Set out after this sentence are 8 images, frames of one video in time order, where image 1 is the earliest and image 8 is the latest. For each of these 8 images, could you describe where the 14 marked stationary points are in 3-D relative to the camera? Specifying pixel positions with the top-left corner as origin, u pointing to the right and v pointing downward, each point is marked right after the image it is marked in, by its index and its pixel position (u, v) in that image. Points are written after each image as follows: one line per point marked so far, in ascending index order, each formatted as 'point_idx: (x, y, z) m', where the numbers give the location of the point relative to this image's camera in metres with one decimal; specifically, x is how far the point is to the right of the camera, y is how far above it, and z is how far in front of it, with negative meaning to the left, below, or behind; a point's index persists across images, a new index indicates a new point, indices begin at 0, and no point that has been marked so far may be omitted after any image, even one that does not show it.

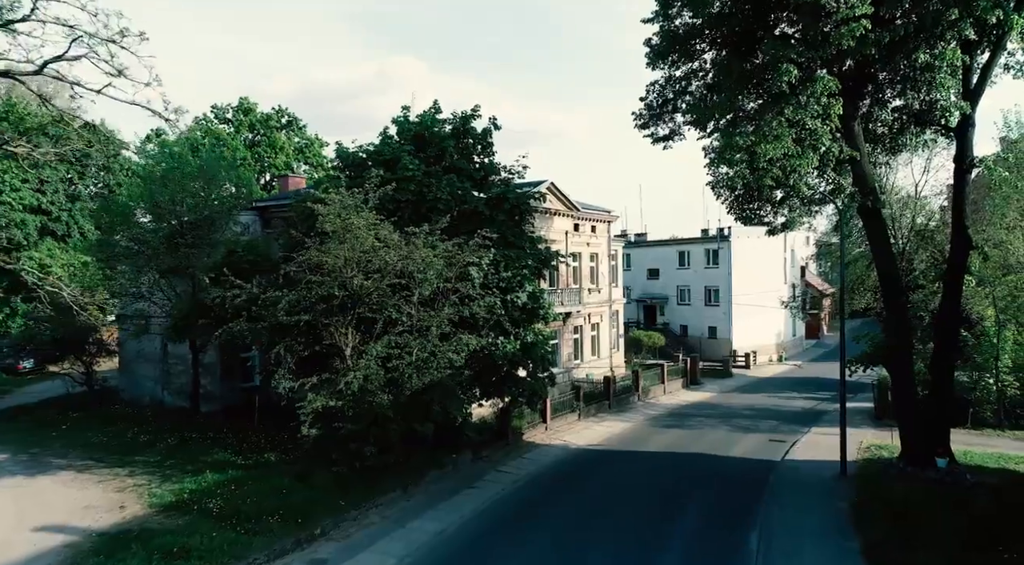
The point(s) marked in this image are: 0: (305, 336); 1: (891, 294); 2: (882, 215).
0: (-4.3, -1.1, +15.7) m
1: (+9.3, -0.3, +18.7) m
2: (+9.2, +1.7, +18.8) m
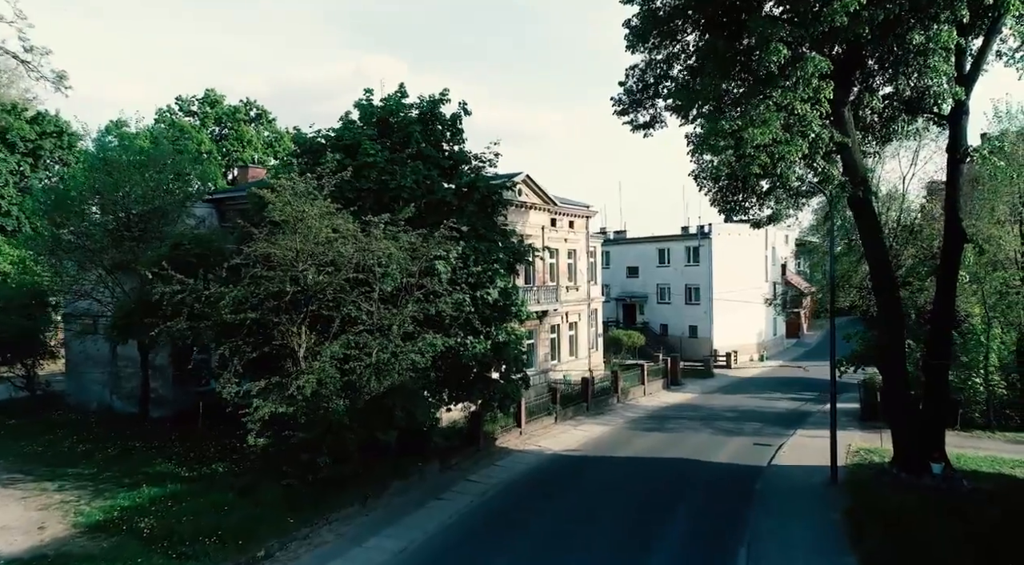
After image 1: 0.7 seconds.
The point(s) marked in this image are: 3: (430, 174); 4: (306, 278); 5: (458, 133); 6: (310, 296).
0: (-4.9, -1.0, +14.4) m
1: (+8.6, -0.2, +17.7) m
2: (+8.5, +1.8, +17.9) m
3: (-1.8, +2.5, +17.1) m
4: (-3.8, +0.1, +13.9) m
5: (-1.4, +3.8, +19.2) m
6: (-3.7, -0.3, +14.1) m
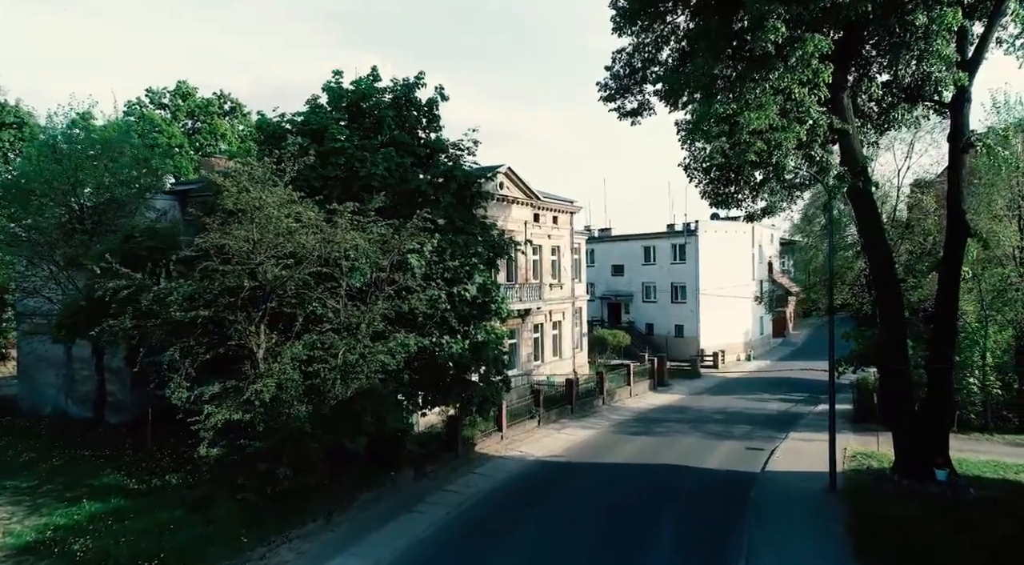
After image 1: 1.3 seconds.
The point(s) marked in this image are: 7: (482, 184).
0: (-5.3, -0.9, +13.2) m
1: (+8.2, -0.1, +16.8) m
2: (+8.0, +1.9, +16.9) m
3: (-2.3, +2.6, +15.9) m
4: (-4.1, +0.2, +12.7) m
5: (-1.8, +3.9, +18.1) m
6: (-4.1, -0.2, +12.9) m
7: (-0.7, +2.3, +17.9) m
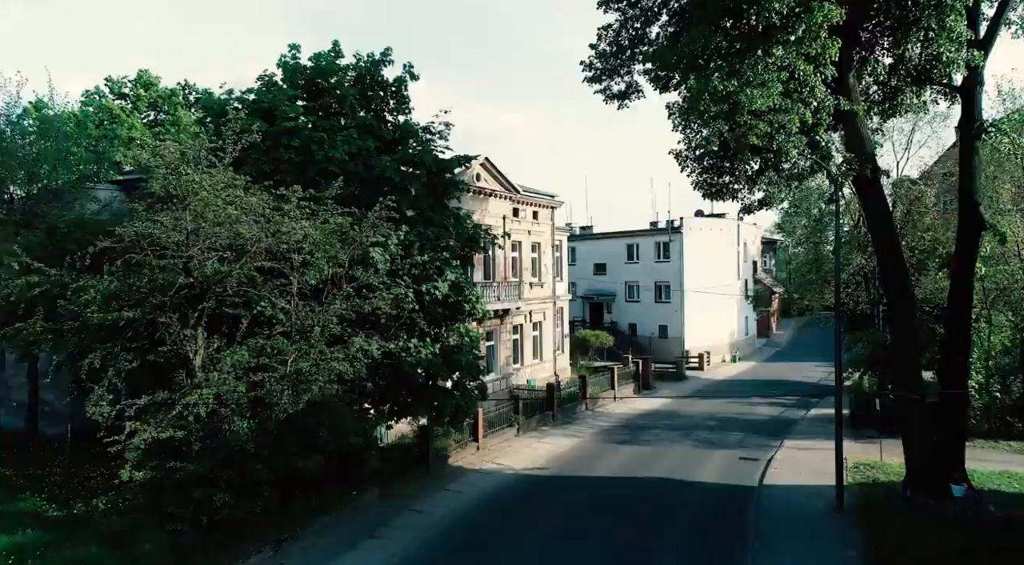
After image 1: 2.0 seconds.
0: (-5.6, -0.9, +11.4) m
1: (+7.7, 0.0, +15.4) m
2: (+7.6, +2.0, +15.5) m
3: (-2.7, +2.6, +14.3) m
4: (-4.5, +0.2, +11.0) m
5: (-2.4, +3.9, +16.4) m
6: (-4.5, -0.1, +11.2) m
7: (-1.2, +2.4, +16.3) m
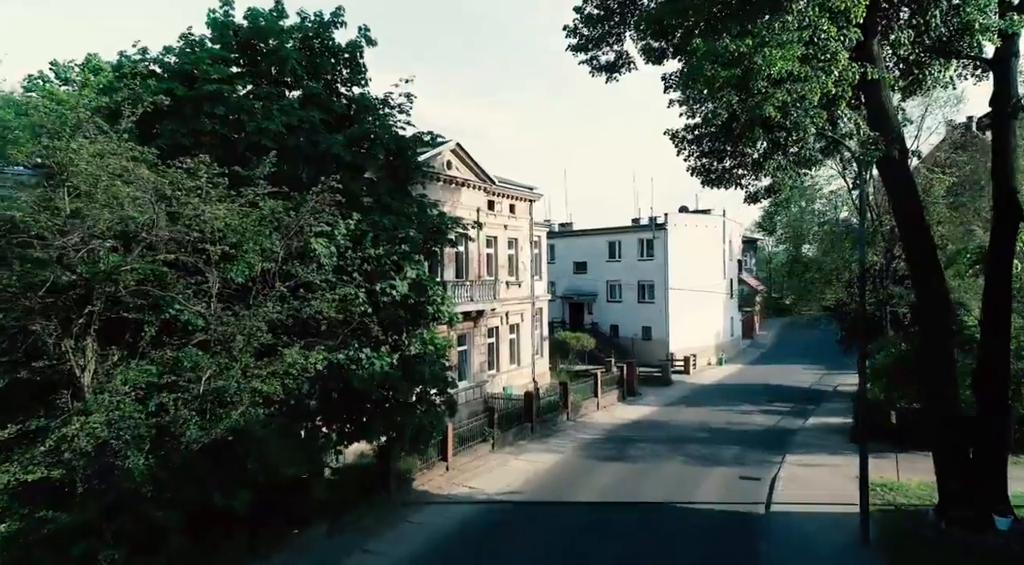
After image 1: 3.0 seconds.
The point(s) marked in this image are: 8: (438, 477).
0: (-6.0, -0.9, +9.0) m
1: (+7.2, 0.0, +13.4) m
2: (+7.1, +2.0, +13.5) m
3: (-3.2, +2.6, +12.0) m
4: (-4.9, +0.2, +8.7) m
5: (-2.9, +4.0, +14.1) m
6: (-4.8, -0.1, +8.9) m
7: (-1.7, +2.4, +14.0) m
8: (-1.6, -4.3, +16.8) m
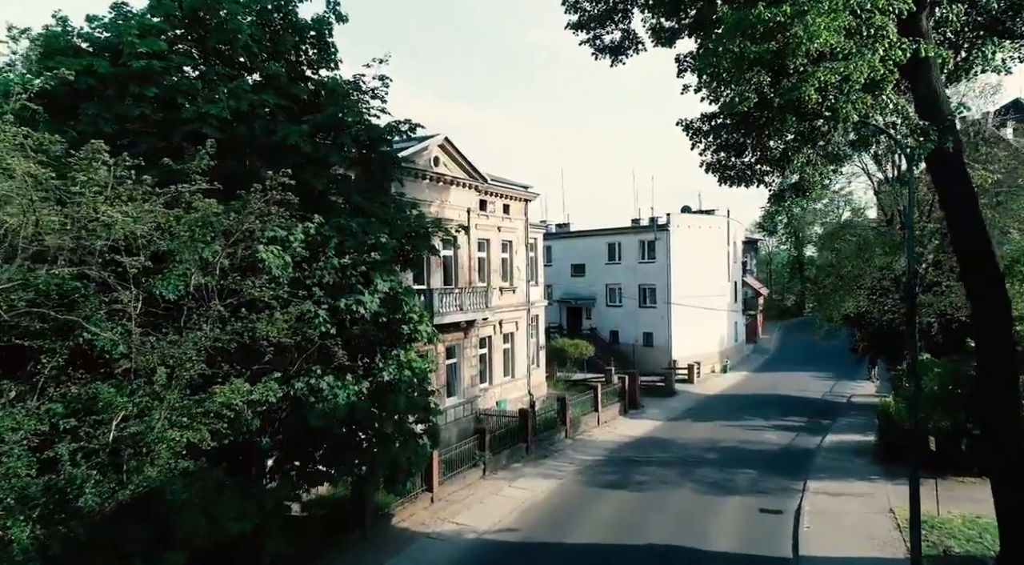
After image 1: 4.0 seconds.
0: (-6.1, -1.0, +7.2) m
1: (+7.1, -0.2, +11.6) m
2: (+6.9, +1.8, +11.7) m
3: (-3.3, +2.5, +10.1) m
4: (-5.0, 0.0, +6.8) m
5: (-3.0, +3.8, +12.3) m
6: (-5.0, -0.3, +7.0) m
7: (-1.9, +2.2, +12.2) m
8: (-1.8, -4.5, +14.9) m
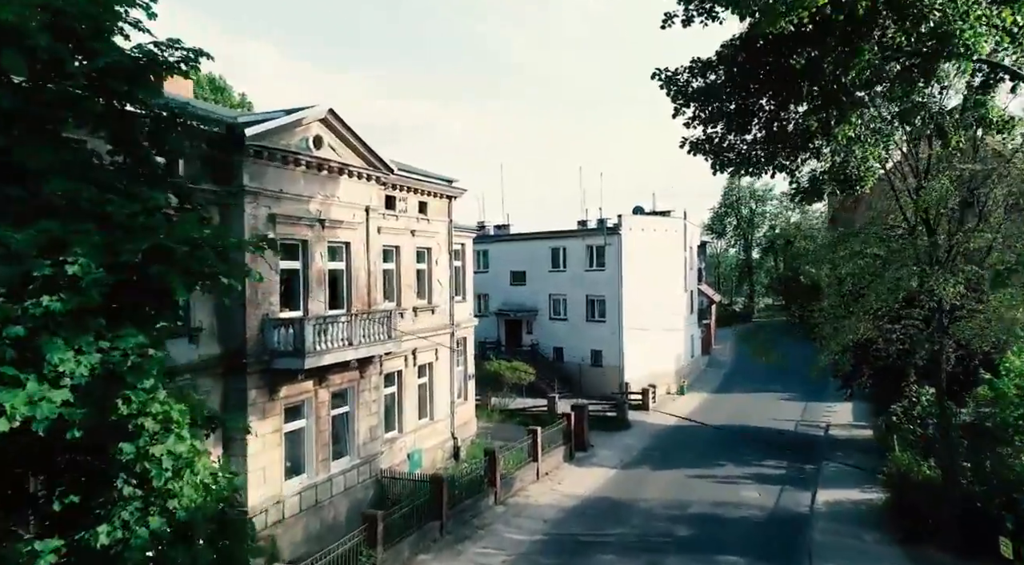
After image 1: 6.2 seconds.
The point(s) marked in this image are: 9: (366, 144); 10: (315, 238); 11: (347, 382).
0: (-7.0, -1.5, +1.7) m
1: (+5.9, -0.7, +7.0) m
2: (+5.7, +1.3, +7.1) m
3: (-4.4, +2.0, +4.8) m
4: (-5.8, -0.4, +1.4) m
5: (-4.2, +3.3, +6.9) m
6: (-5.8, -0.7, +1.6) m
7: (-3.1, +1.7, +6.9) m
8: (-3.2, -5.0, +9.7) m
9: (-3.0, +2.9, +15.9) m
10: (-3.8, +0.9, +14.7) m
11: (-3.4, -2.0, +15.7) m
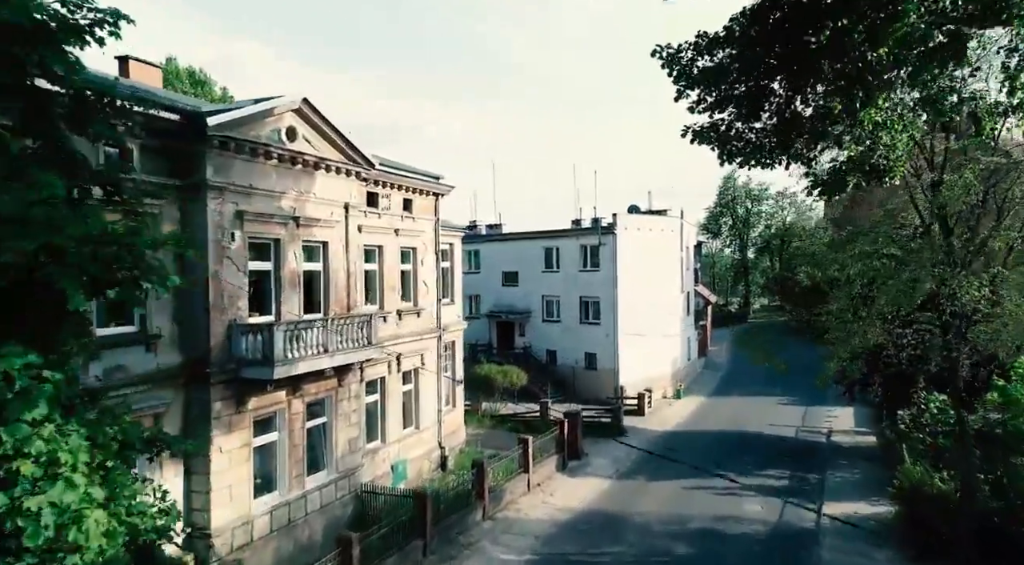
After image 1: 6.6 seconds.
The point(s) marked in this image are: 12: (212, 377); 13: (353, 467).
0: (-7.1, -1.6, +0.6) m
1: (+5.7, -0.7, +6.1) m
2: (+5.6, +1.3, +6.2) m
3: (-4.5, +1.9, +3.8) m
4: (-5.9, -0.5, +0.3) m
5: (-4.4, +3.3, +5.9) m
6: (-5.9, -0.8, +0.5) m
7: (-3.2, +1.7, +5.9) m
8: (-3.4, -5.0, +8.7) m
9: (-3.2, +2.9, +14.9) m
10: (-4.0, +0.8, +13.6) m
11: (-3.6, -2.1, +14.6) m
12: (-4.7, -1.5, +11.8) m
13: (-3.3, -3.8, +15.6) m
